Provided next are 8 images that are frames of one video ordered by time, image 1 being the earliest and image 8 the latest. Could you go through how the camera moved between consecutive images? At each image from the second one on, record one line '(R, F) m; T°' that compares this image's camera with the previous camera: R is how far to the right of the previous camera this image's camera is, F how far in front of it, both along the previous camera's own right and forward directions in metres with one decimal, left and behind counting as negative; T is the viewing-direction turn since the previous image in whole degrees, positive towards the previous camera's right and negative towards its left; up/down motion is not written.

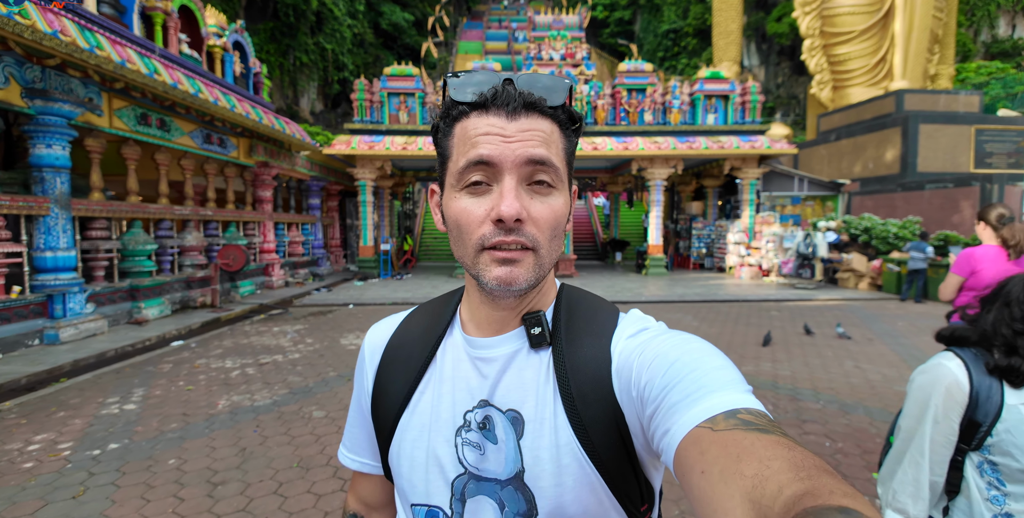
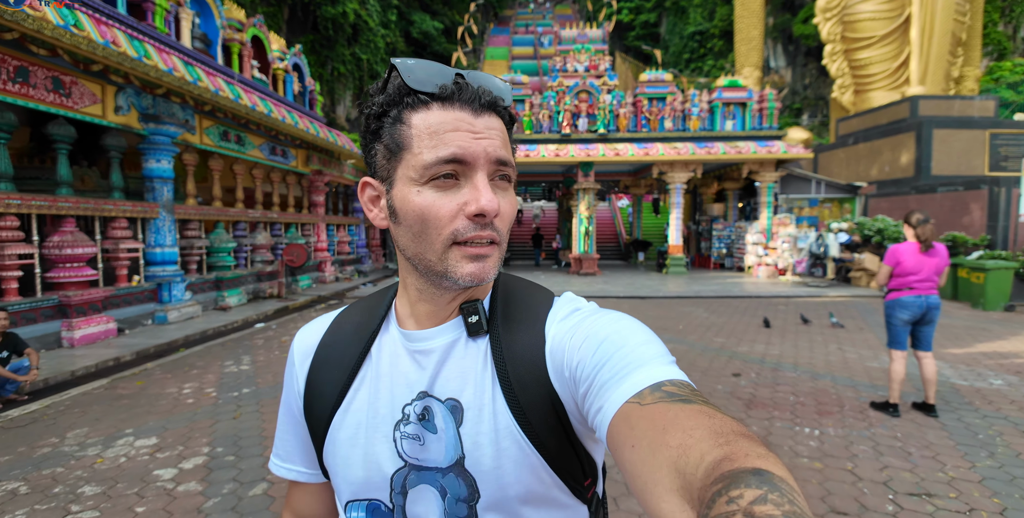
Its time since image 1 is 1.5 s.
(0.0, -0.7) m; -3°
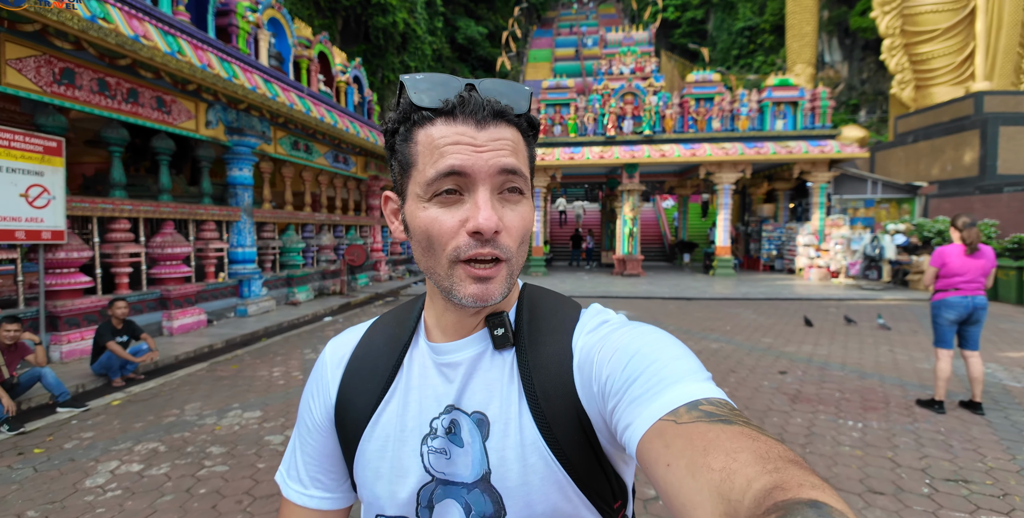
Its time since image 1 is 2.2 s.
(-0.1, -0.3) m; -5°
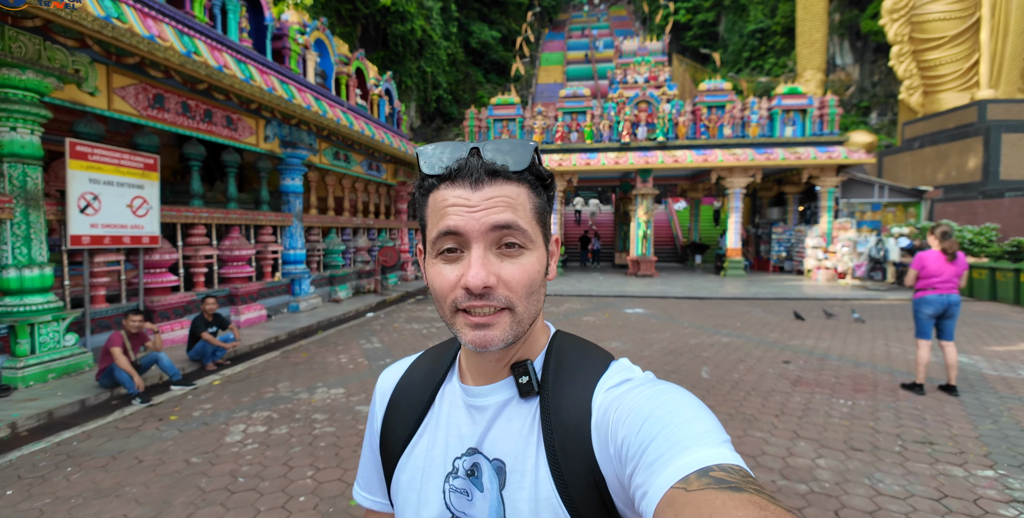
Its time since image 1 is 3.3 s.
(-0.2, -0.5) m; -1°
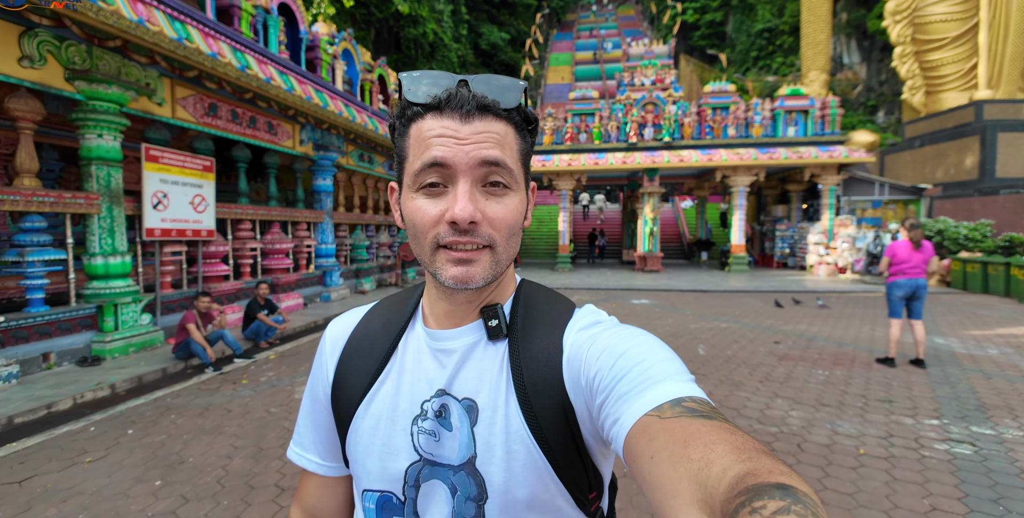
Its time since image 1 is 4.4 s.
(-0.1, -0.4) m; -1°
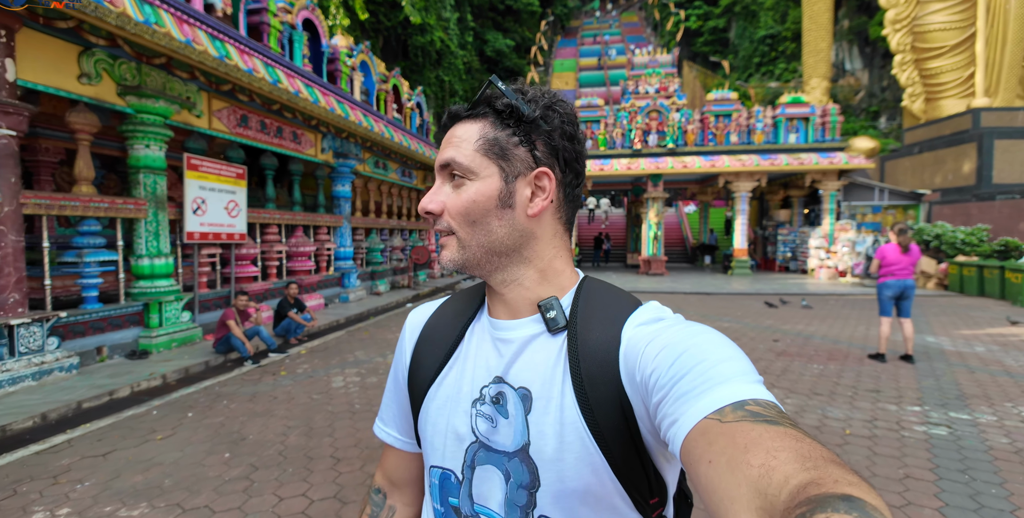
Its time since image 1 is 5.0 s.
(-0.1, -0.3) m; 0°
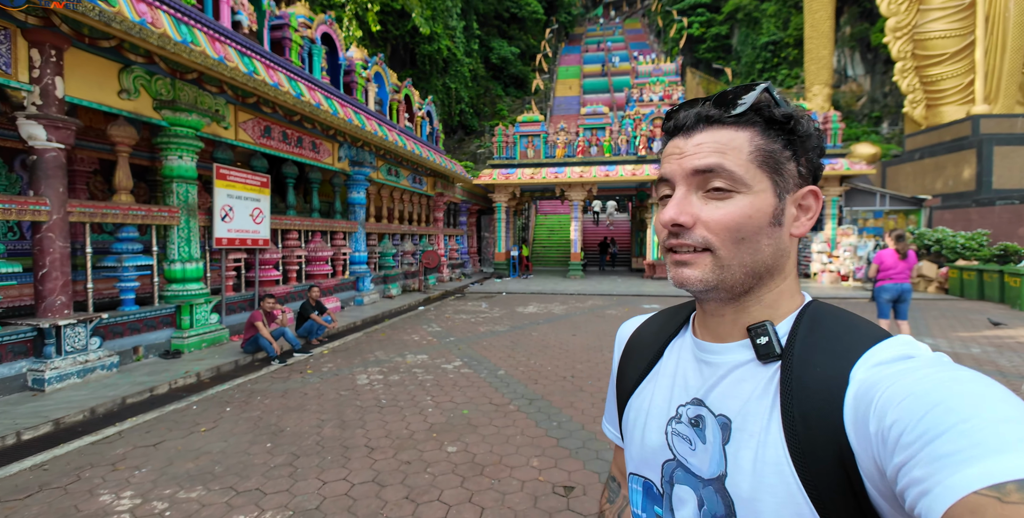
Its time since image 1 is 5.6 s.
(-0.1, -0.2) m; 0°
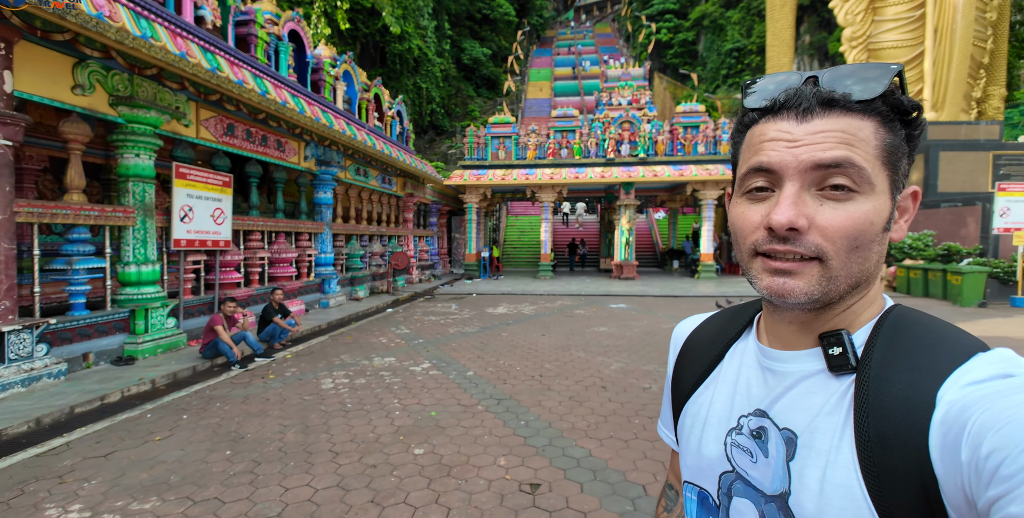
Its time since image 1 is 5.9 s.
(0.0, 0.0) m; +3°
